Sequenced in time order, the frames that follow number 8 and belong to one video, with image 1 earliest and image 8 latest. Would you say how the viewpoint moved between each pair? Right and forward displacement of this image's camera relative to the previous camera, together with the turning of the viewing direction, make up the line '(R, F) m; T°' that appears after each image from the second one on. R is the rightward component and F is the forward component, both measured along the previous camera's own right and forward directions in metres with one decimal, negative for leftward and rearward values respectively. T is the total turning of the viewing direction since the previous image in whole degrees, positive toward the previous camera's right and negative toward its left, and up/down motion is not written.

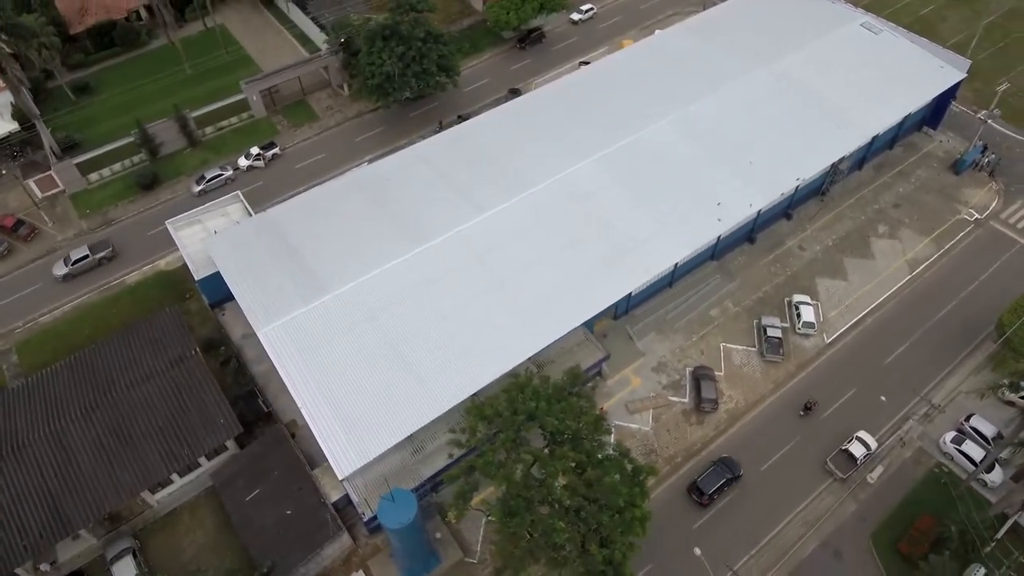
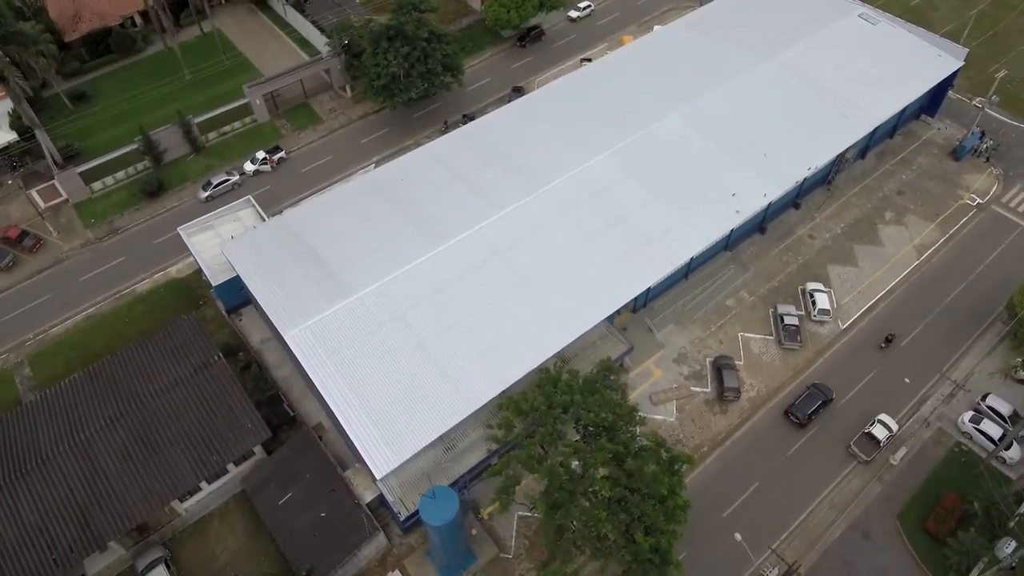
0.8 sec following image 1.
(-1.9, -0.1) m; +1°
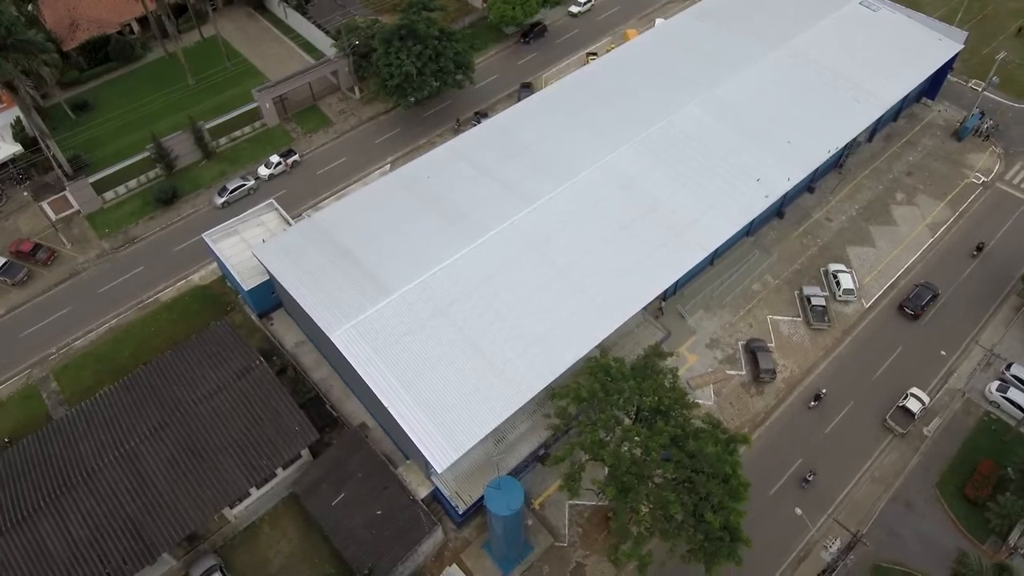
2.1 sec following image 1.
(-3.1, -0.2) m; +2°
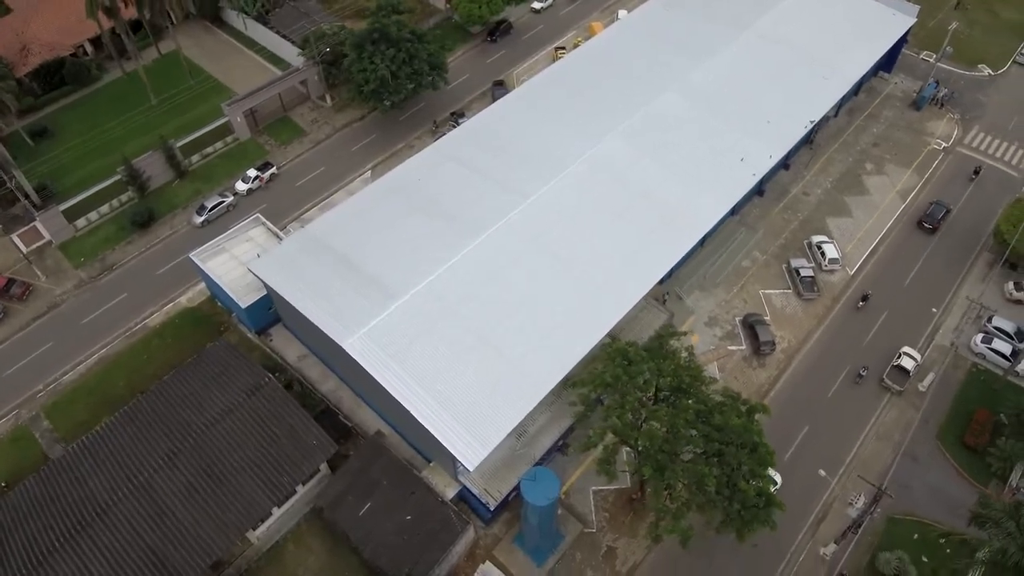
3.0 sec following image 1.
(-2.3, -0.1) m; +4°
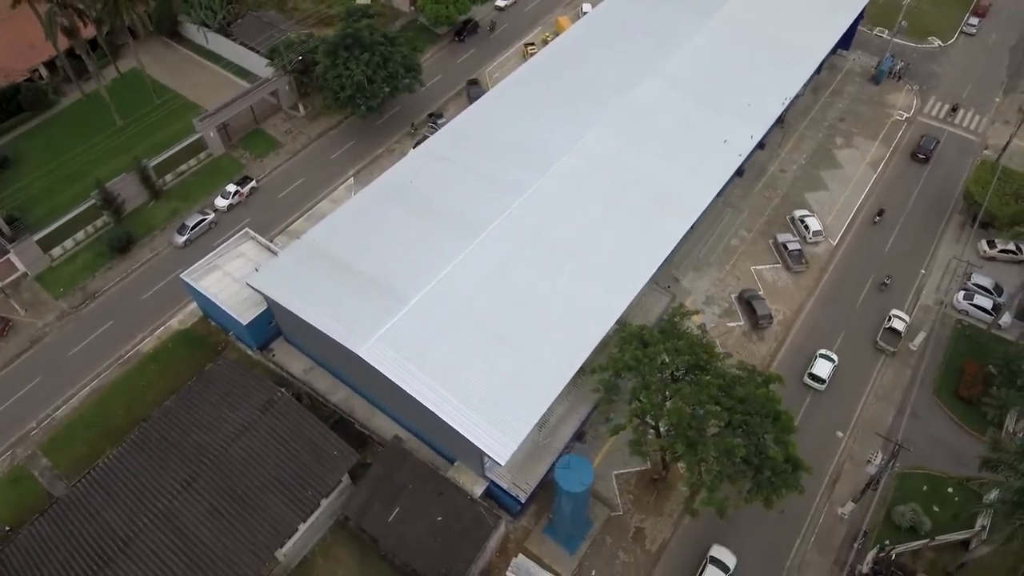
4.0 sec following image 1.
(-2.4, -0.1) m; +4°
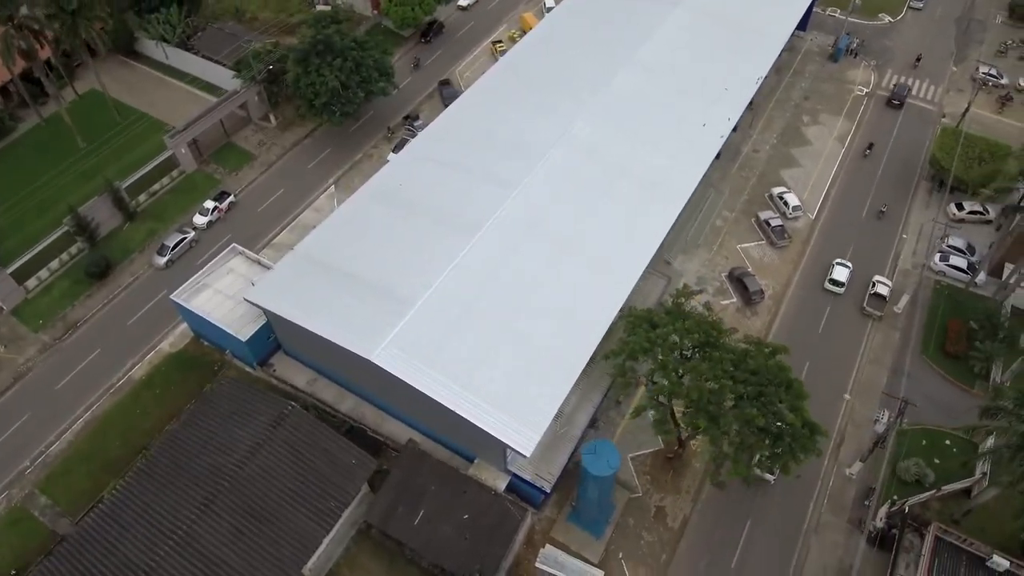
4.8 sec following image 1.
(-2.1, -0.1) m; +4°
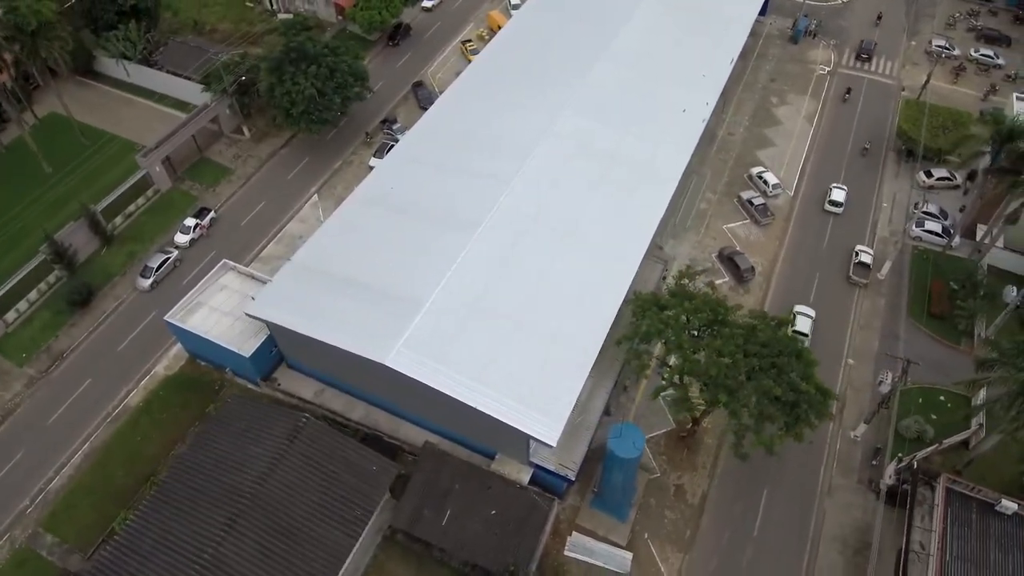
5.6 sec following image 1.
(-2.2, -0.1) m; +3°
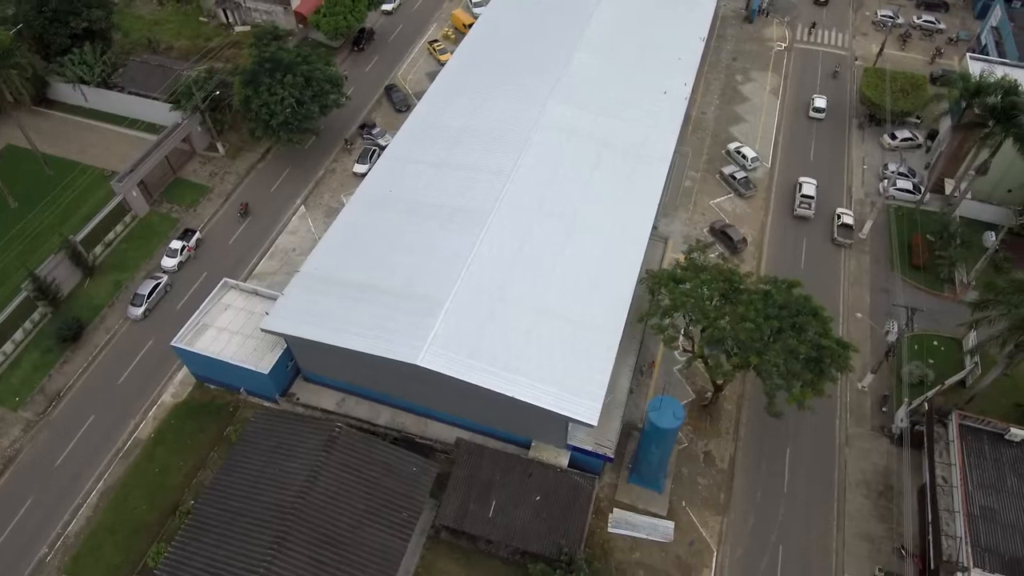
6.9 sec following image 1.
(-3.3, -0.2) m; +4°
